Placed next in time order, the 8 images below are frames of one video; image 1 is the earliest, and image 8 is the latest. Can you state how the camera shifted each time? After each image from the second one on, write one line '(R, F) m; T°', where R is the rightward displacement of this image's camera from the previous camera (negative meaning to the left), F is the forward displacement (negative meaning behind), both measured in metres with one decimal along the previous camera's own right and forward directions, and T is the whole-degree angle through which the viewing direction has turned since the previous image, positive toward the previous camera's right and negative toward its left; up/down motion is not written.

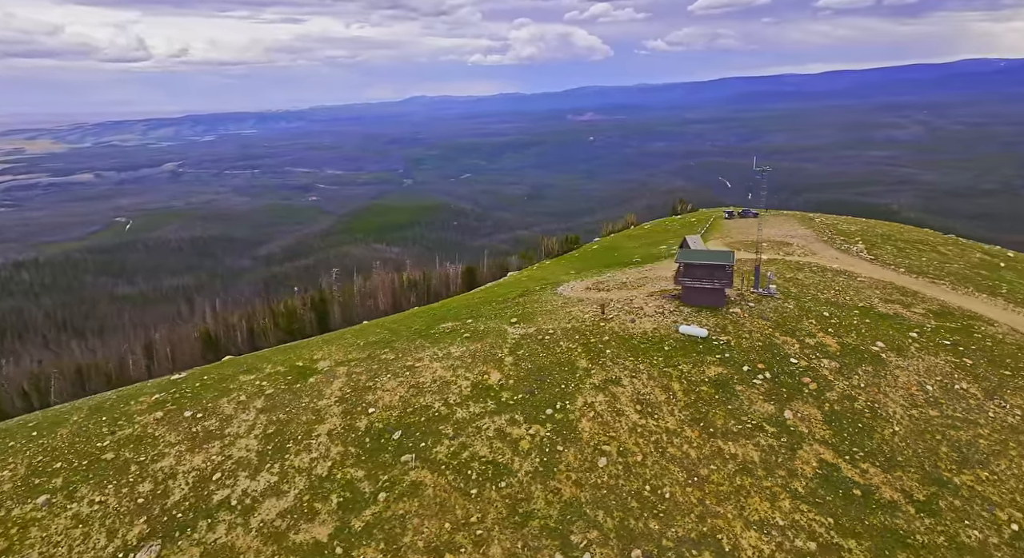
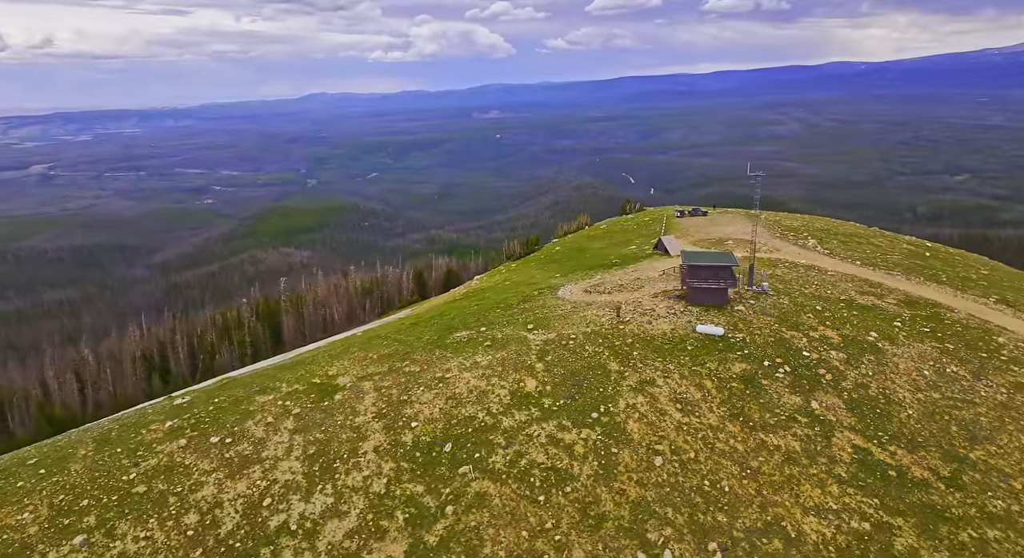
(-2.2, 0.0) m; +6°
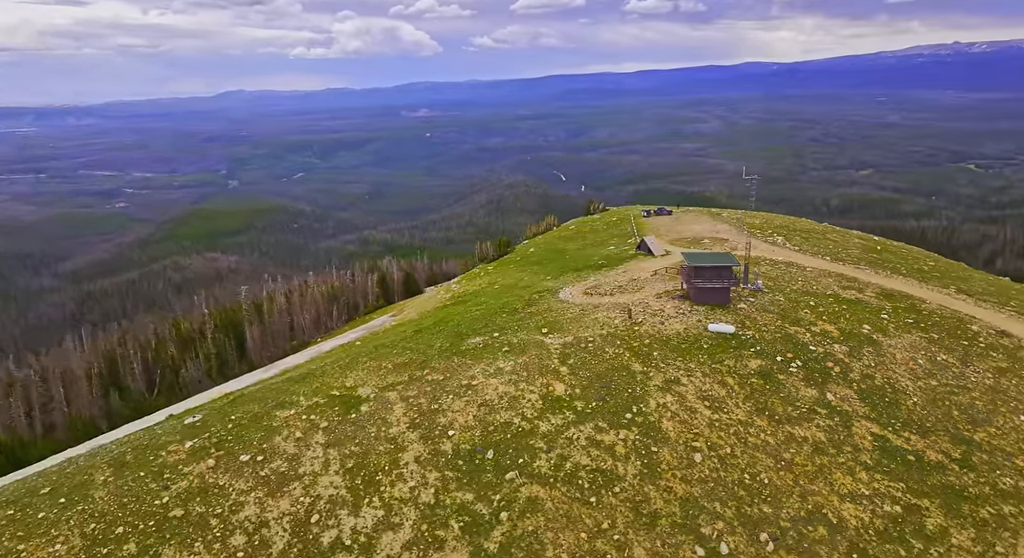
(-1.7, 0.0) m; +4°
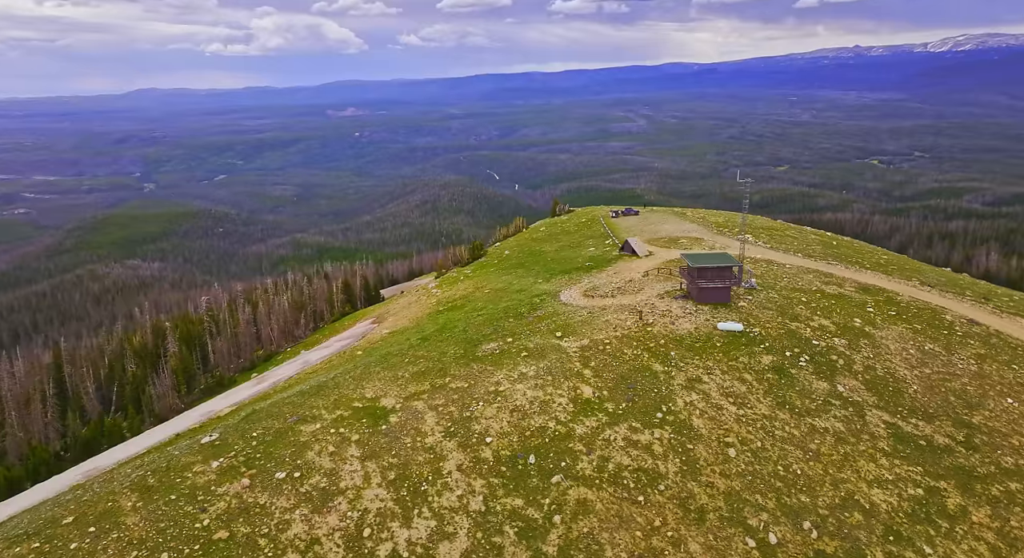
(-1.7, -0.1) m; +4°
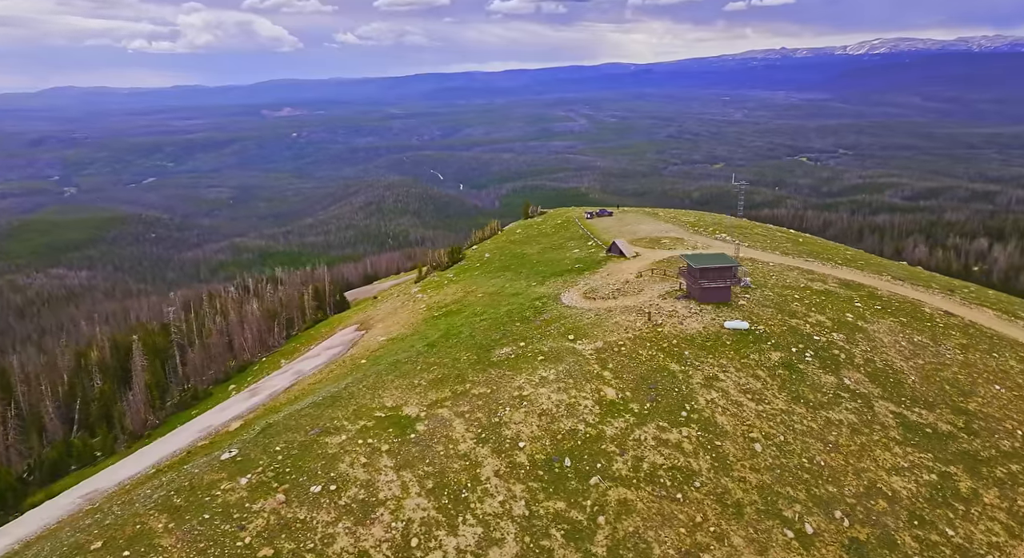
(-1.5, -0.1) m; +4°
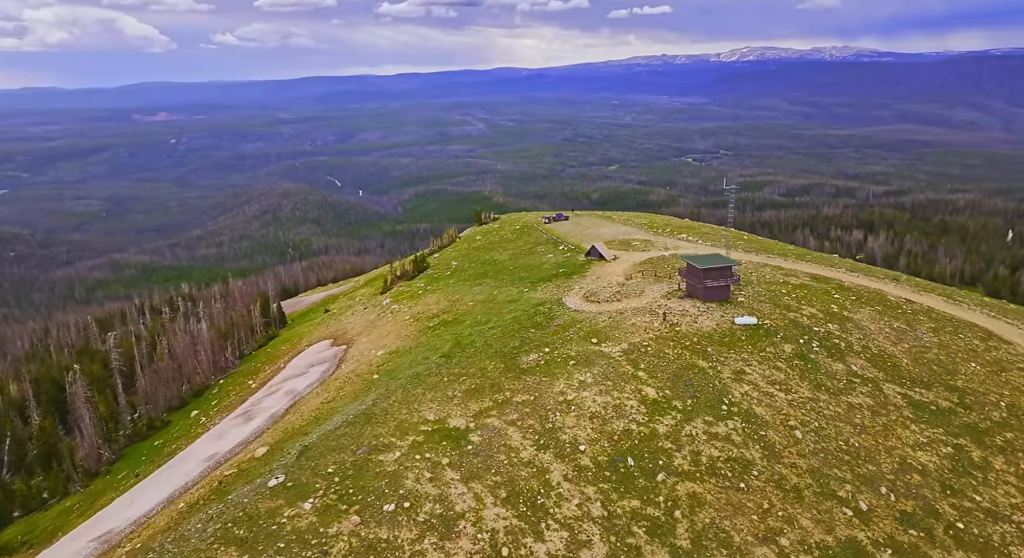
(-2.7, -0.1) m; +6°
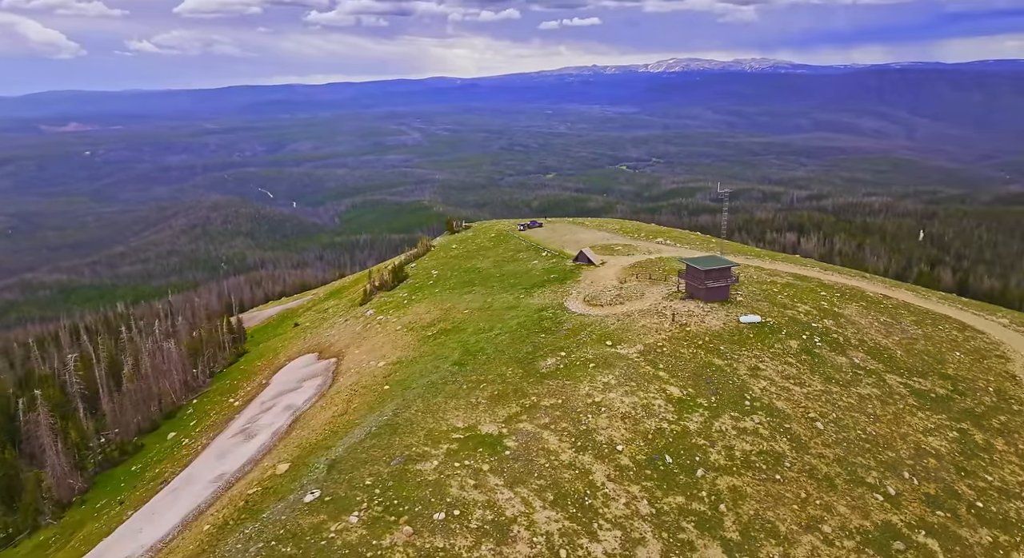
(-1.7, -0.1) m; +4°
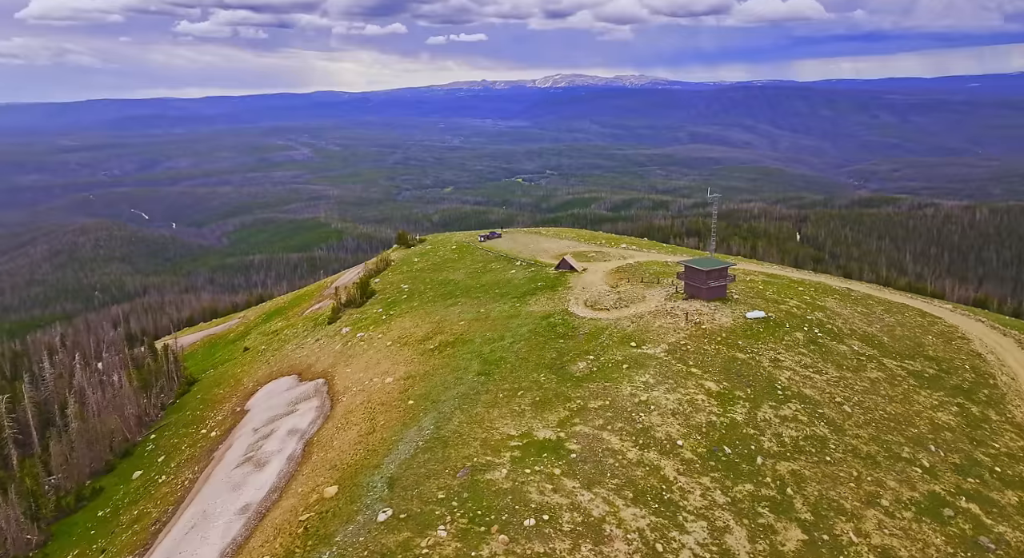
(-3.0, -0.2) m; +6°
